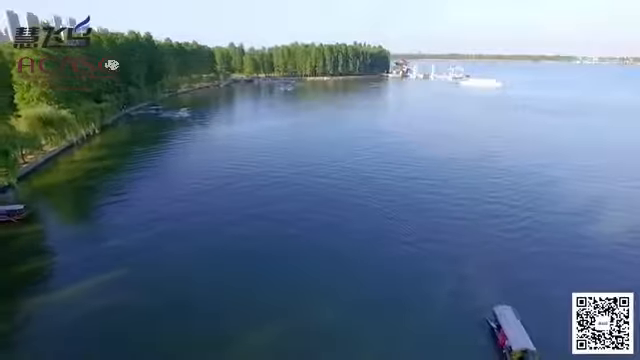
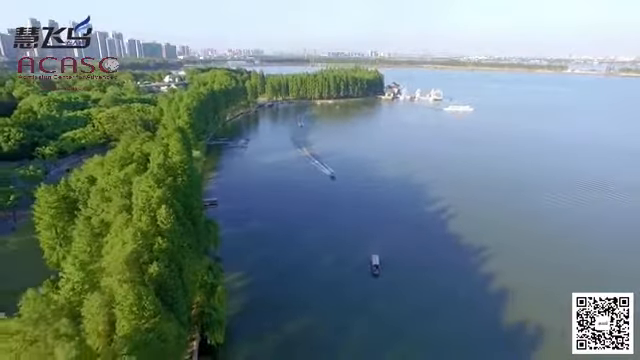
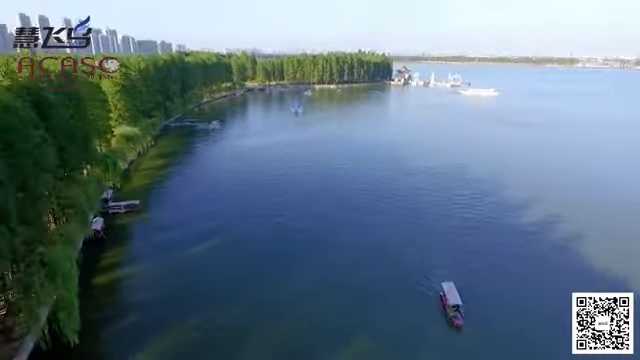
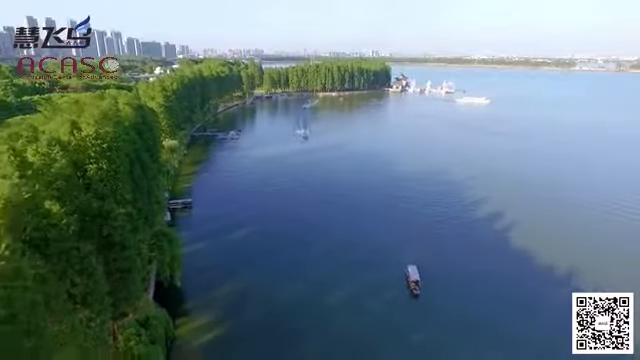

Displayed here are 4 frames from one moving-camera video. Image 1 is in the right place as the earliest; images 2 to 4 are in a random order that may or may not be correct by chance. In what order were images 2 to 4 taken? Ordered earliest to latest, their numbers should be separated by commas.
3, 4, 2
